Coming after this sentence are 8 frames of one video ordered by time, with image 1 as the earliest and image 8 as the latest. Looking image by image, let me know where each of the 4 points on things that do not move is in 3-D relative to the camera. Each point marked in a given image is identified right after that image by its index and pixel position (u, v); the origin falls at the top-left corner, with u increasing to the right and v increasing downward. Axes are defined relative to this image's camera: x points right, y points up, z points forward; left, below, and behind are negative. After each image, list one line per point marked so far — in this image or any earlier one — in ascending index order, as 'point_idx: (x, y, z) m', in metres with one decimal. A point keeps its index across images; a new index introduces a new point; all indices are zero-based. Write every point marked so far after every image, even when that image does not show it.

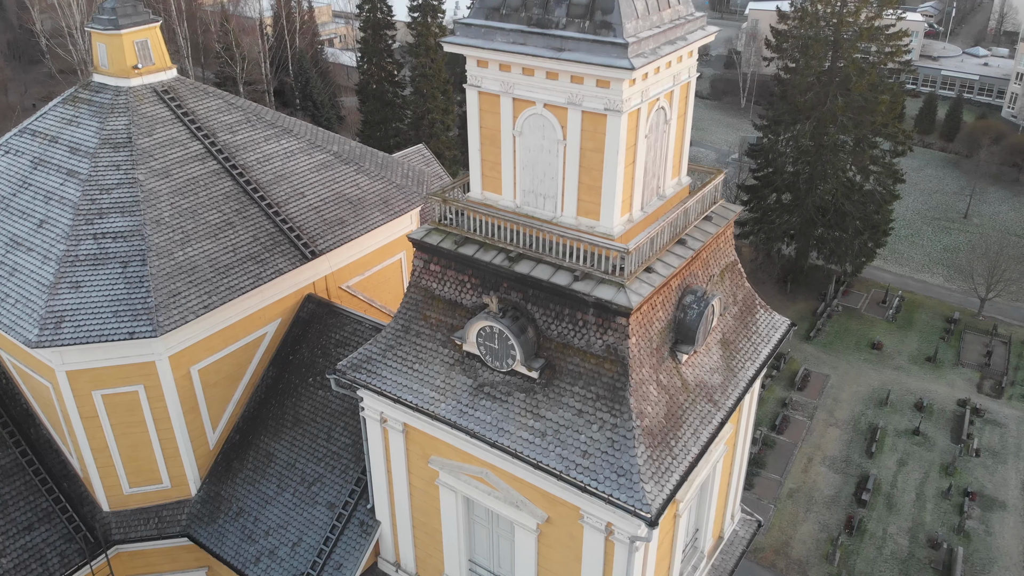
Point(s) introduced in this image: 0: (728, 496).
0: (+5.0, -4.8, +18.9) m
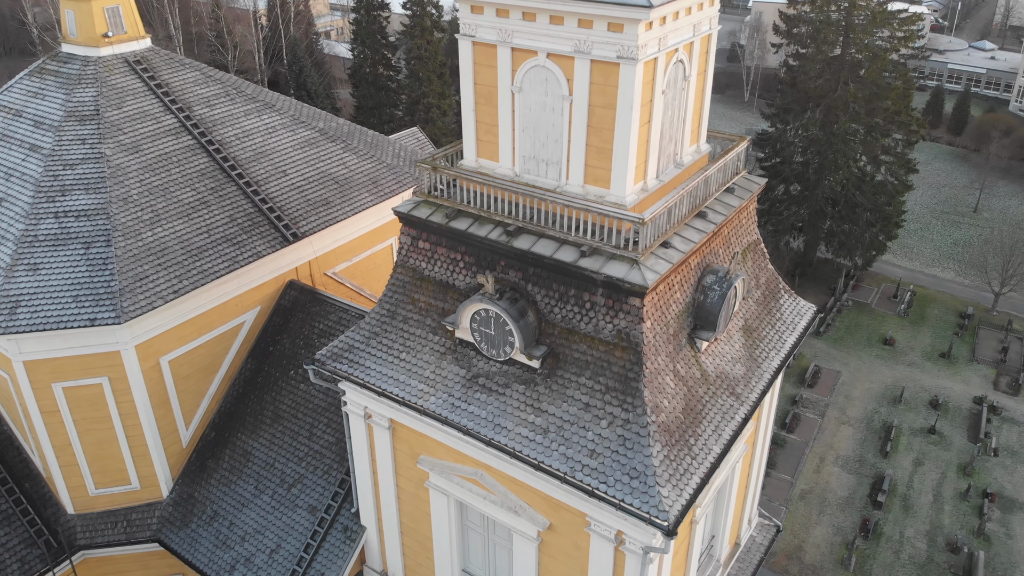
0: (+5.0, -4.5, +17.3) m
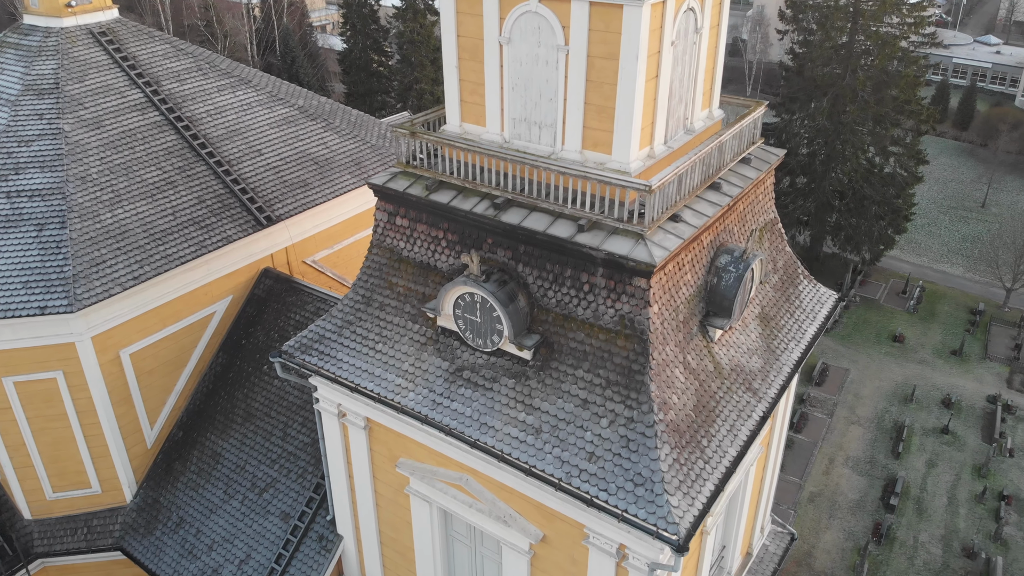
0: (+4.8, -4.2, +15.9) m
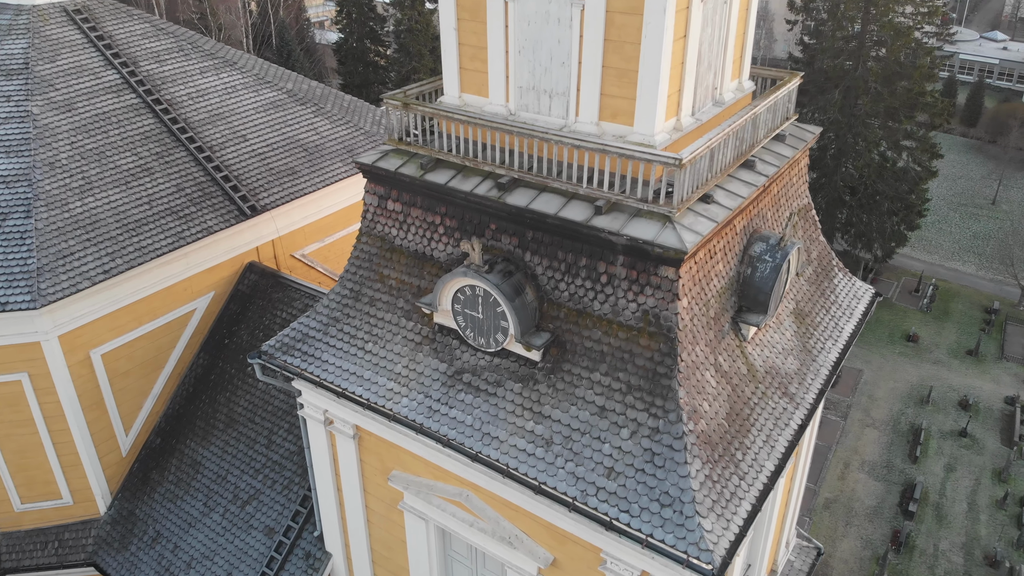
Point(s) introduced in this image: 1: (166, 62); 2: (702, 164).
0: (+4.9, -4.1, +14.6) m
1: (-7.9, +5.2, +18.6) m
2: (+2.0, +1.3, +8.7) m
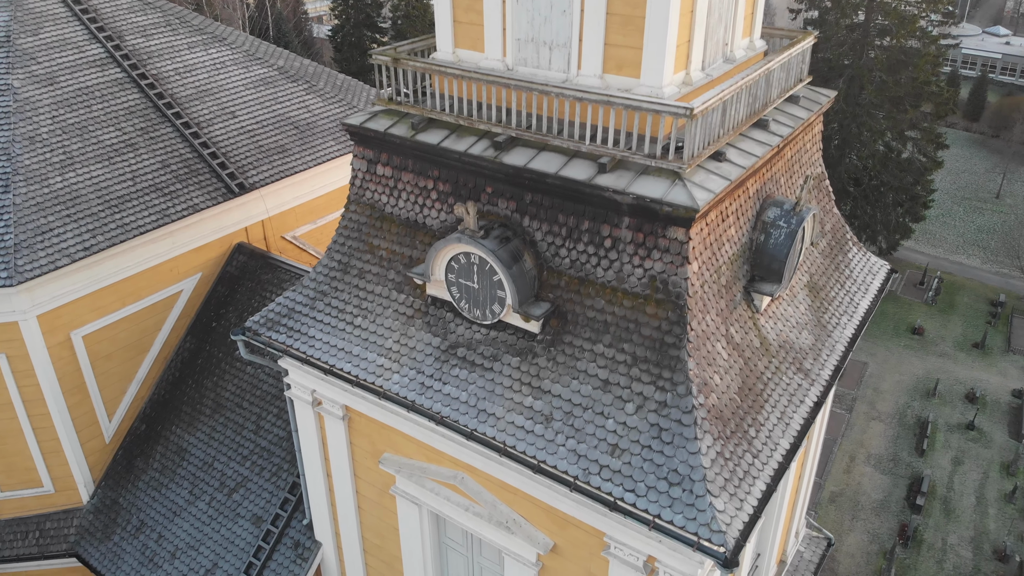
0: (+4.9, -3.8, +14.0) m
1: (-7.9, +5.5, +18.0) m
2: (+2.0, +1.7, +8.1) m
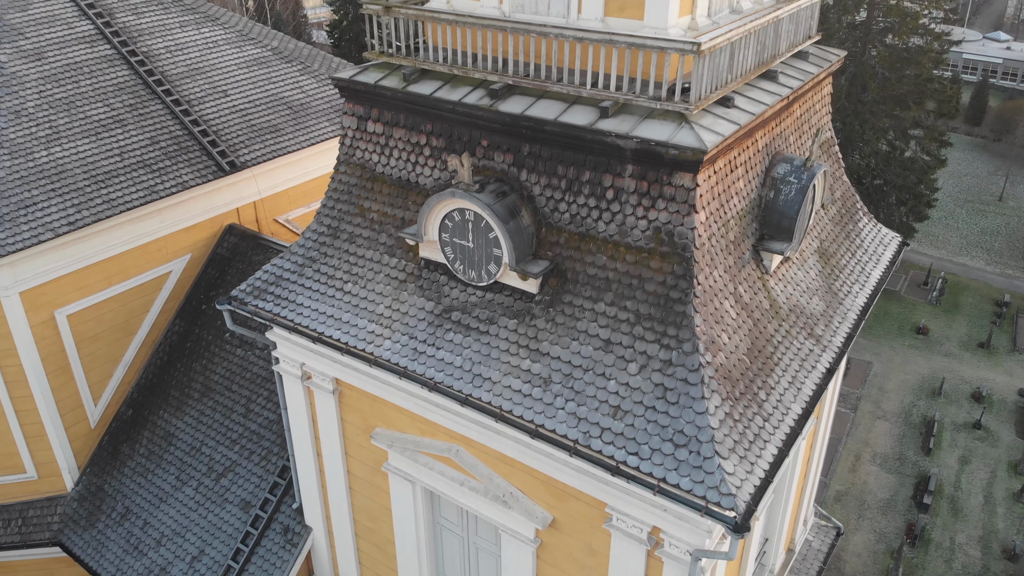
0: (+4.8, -3.4, +13.5) m
1: (-8.0, +5.9, +17.6) m
2: (+2.0, +2.2, +7.7) m
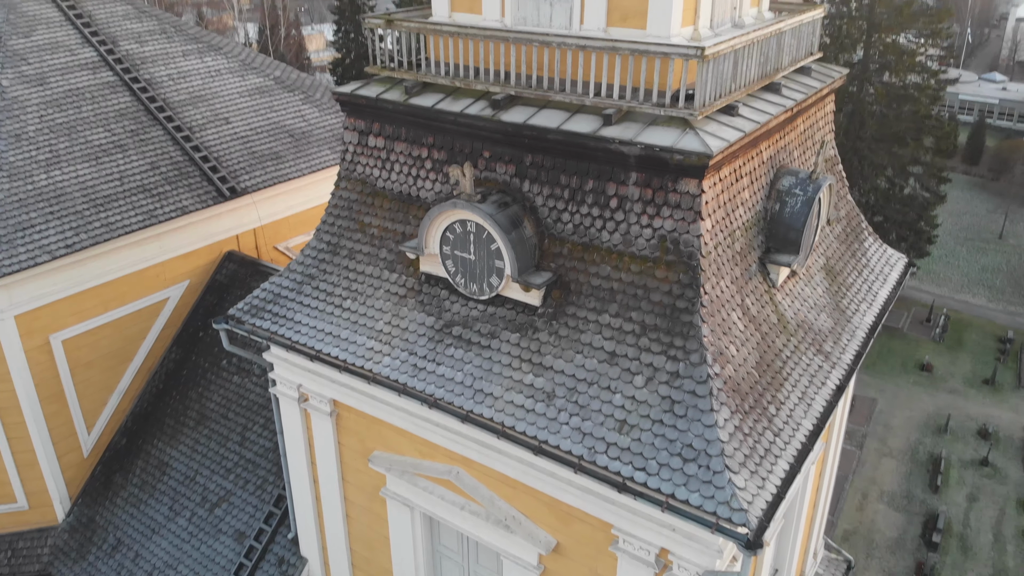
0: (+4.9, -3.8, +13.1) m
1: (-7.9, +5.3, +17.7) m
2: (+2.0, +2.1, +7.6) m
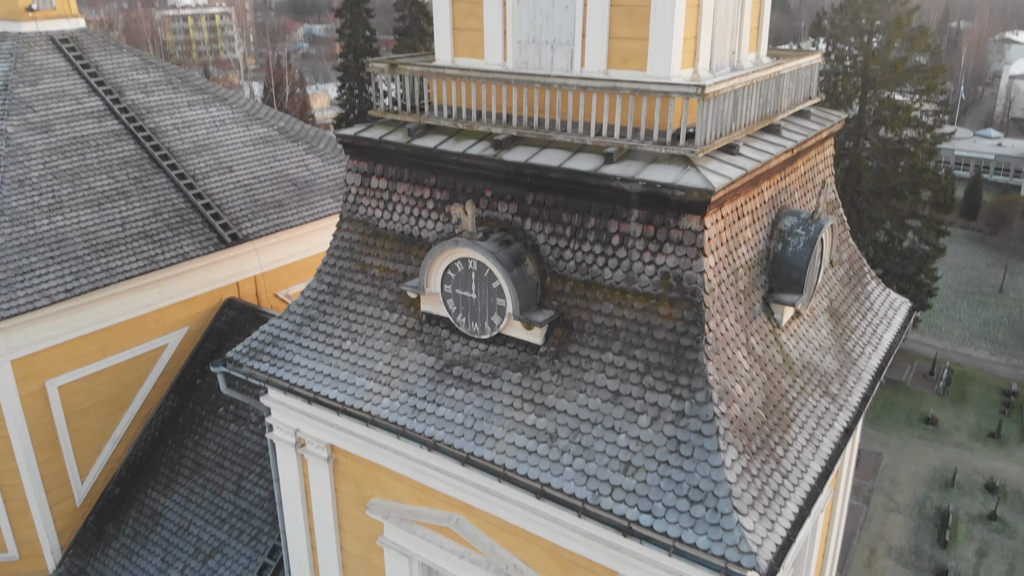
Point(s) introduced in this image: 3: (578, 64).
0: (+4.9, -4.5, +12.8) m
1: (-7.9, +4.2, +18.0) m
2: (+2.0, +1.7, +7.7) m
3: (+0.7, +2.3, +8.4) m
